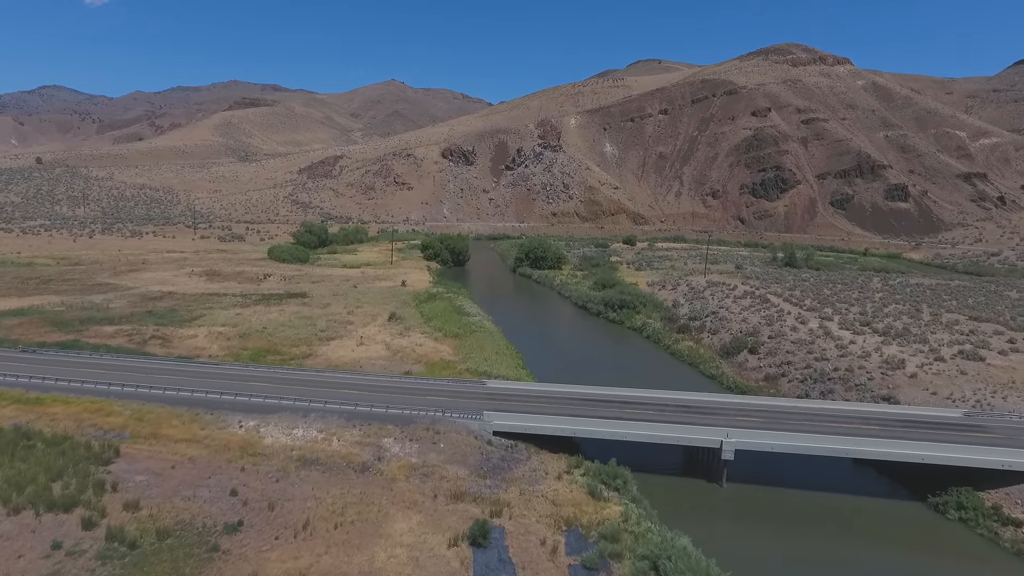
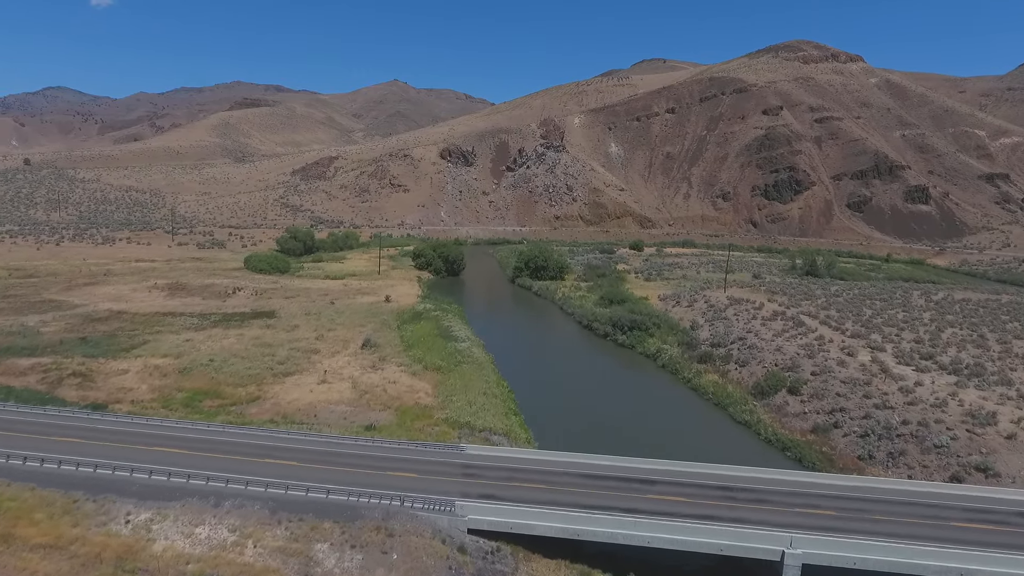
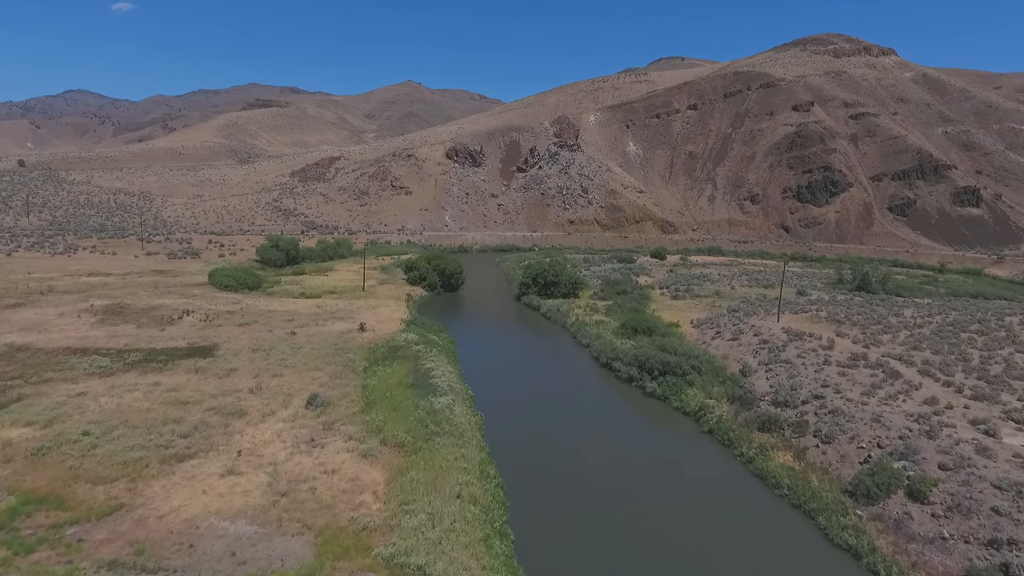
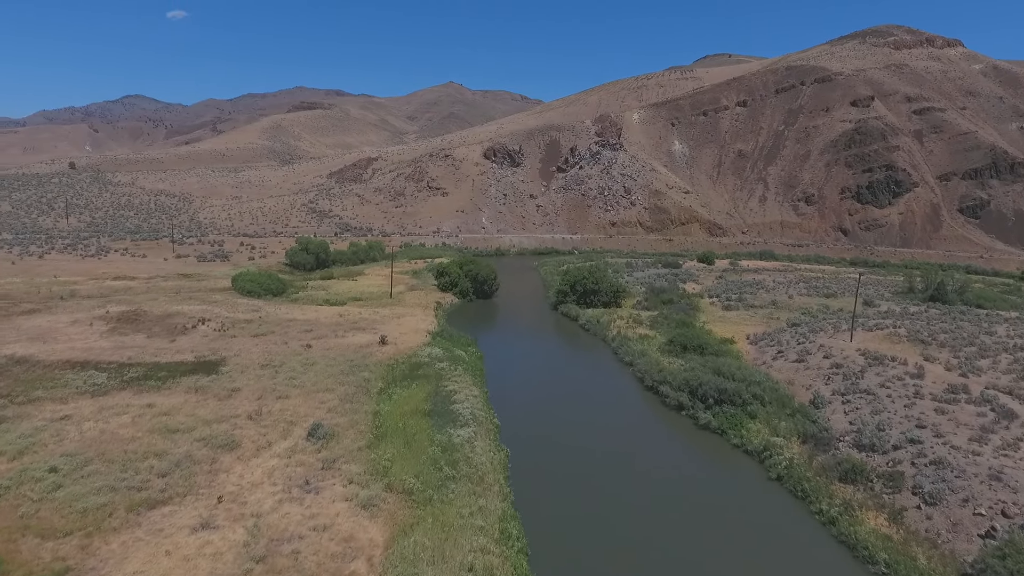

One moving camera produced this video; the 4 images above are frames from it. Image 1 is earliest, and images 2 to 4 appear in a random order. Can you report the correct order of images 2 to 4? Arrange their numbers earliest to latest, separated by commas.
2, 3, 4
